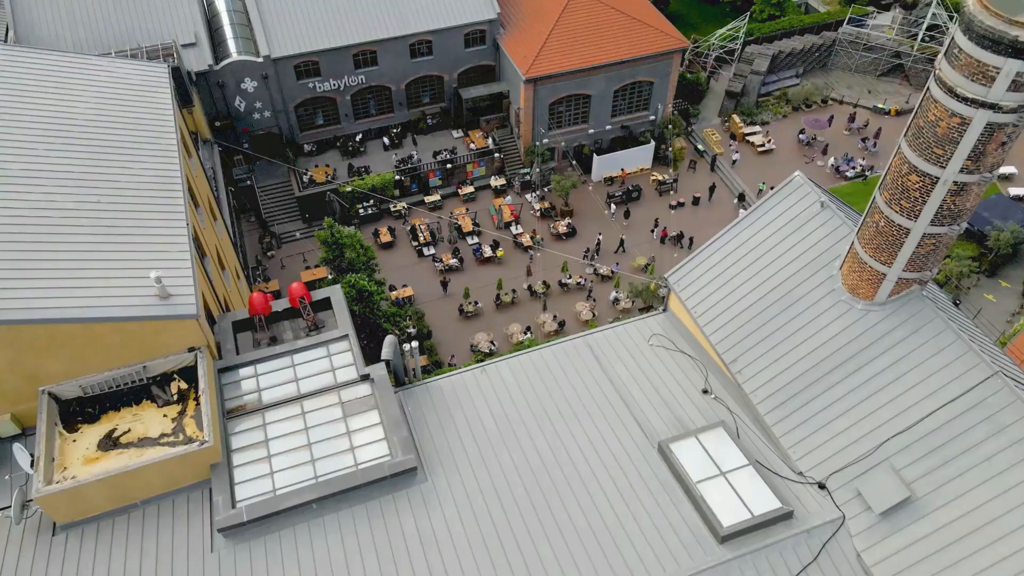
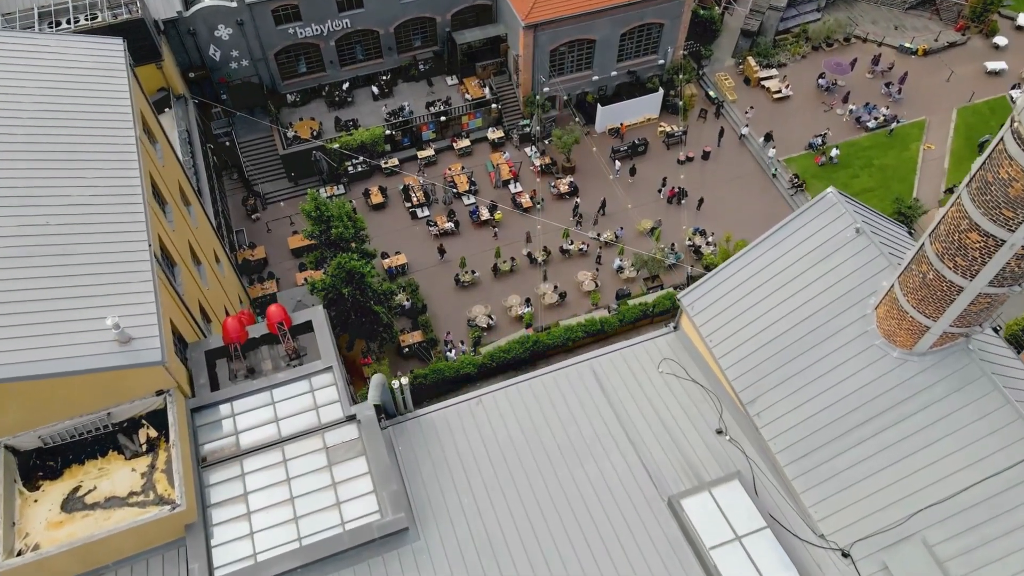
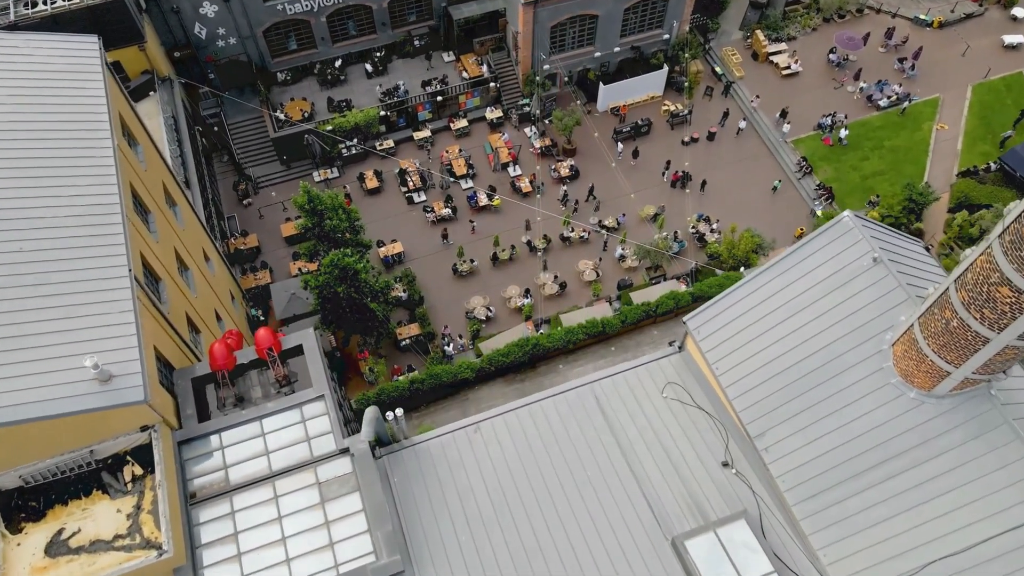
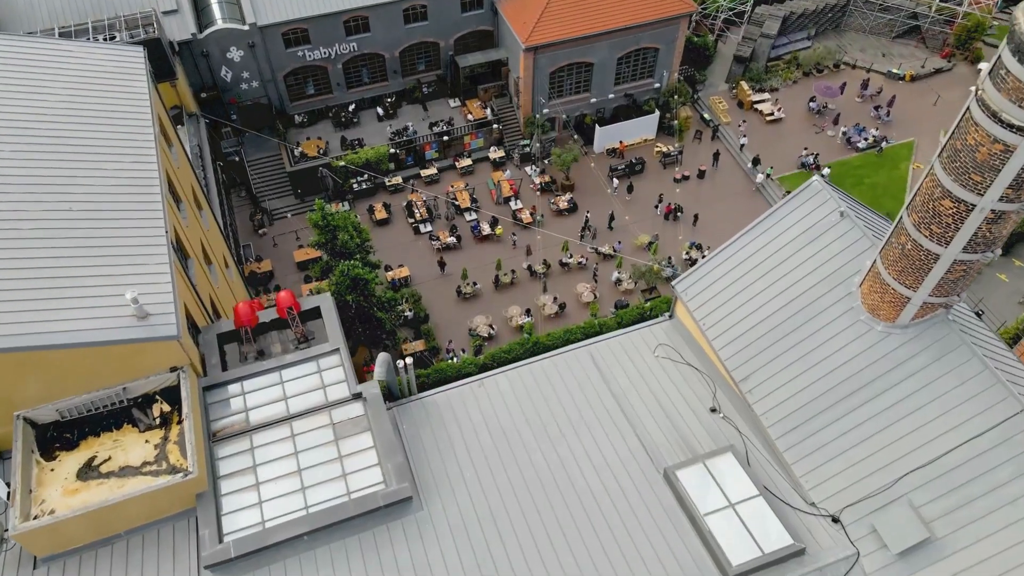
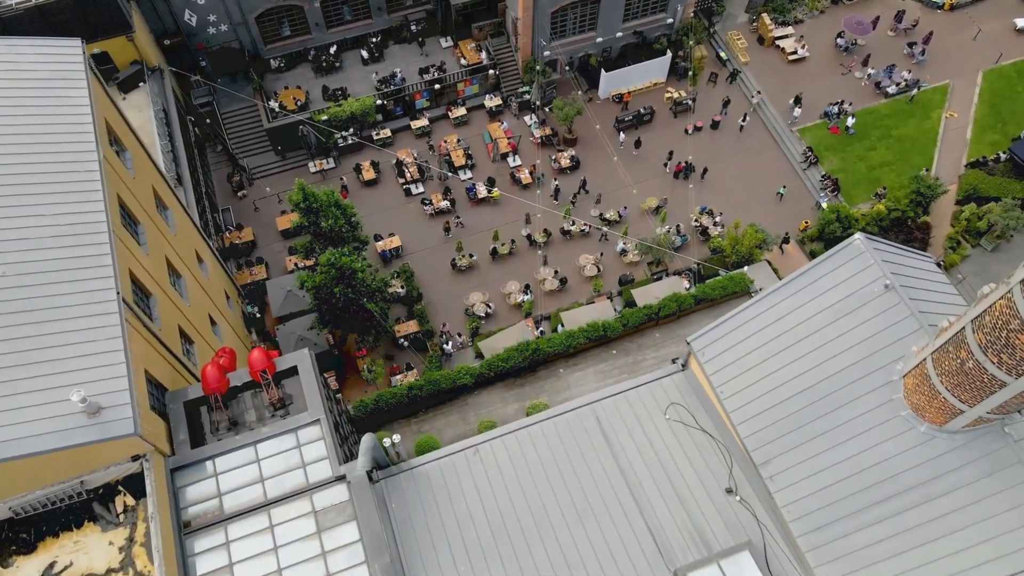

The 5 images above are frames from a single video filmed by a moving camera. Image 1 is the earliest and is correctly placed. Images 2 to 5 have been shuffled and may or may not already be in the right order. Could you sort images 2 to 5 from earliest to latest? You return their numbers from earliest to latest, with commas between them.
4, 2, 3, 5
